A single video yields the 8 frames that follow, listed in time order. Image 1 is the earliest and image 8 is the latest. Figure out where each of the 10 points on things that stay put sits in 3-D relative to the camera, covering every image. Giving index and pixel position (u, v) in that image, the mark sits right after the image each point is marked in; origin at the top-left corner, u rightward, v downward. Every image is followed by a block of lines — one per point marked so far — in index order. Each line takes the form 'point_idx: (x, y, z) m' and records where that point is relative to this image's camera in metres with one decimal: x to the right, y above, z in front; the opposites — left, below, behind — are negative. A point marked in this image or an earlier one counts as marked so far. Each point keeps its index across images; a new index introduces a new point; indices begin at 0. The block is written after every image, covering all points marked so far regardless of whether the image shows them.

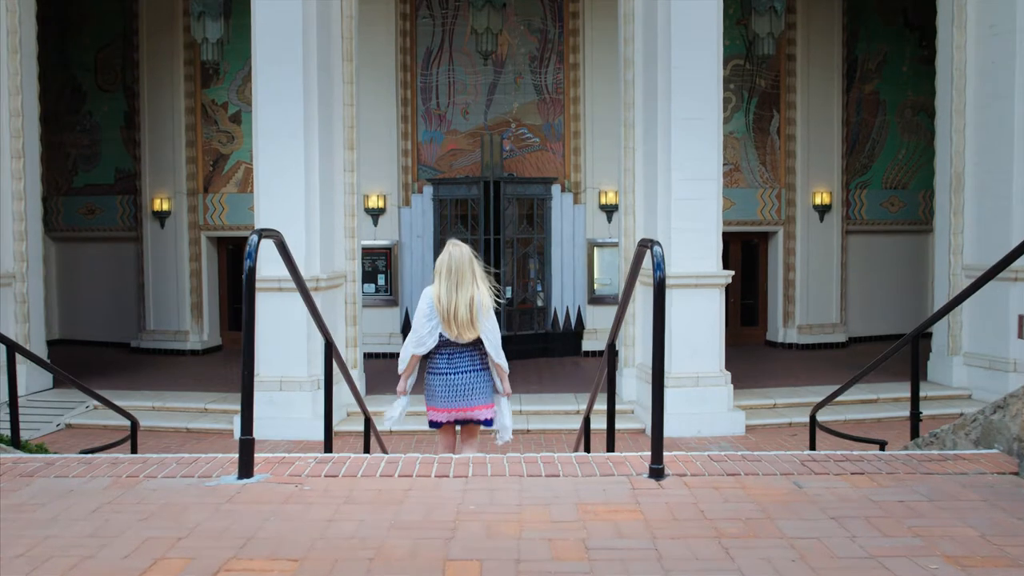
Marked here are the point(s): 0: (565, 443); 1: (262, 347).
0: (+0.5, -1.5, +9.9) m
1: (-2.4, -0.6, +10.2) m
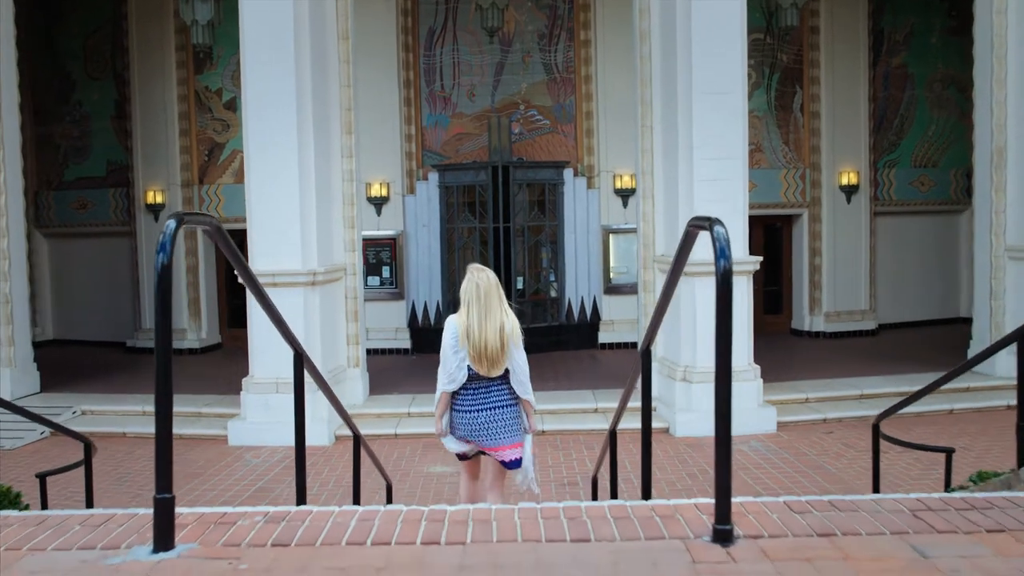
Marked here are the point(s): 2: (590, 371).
0: (+0.6, -1.4, +9.2) m
1: (-2.3, -0.5, +9.5) m
2: (+0.9, -1.0, +12.1) m
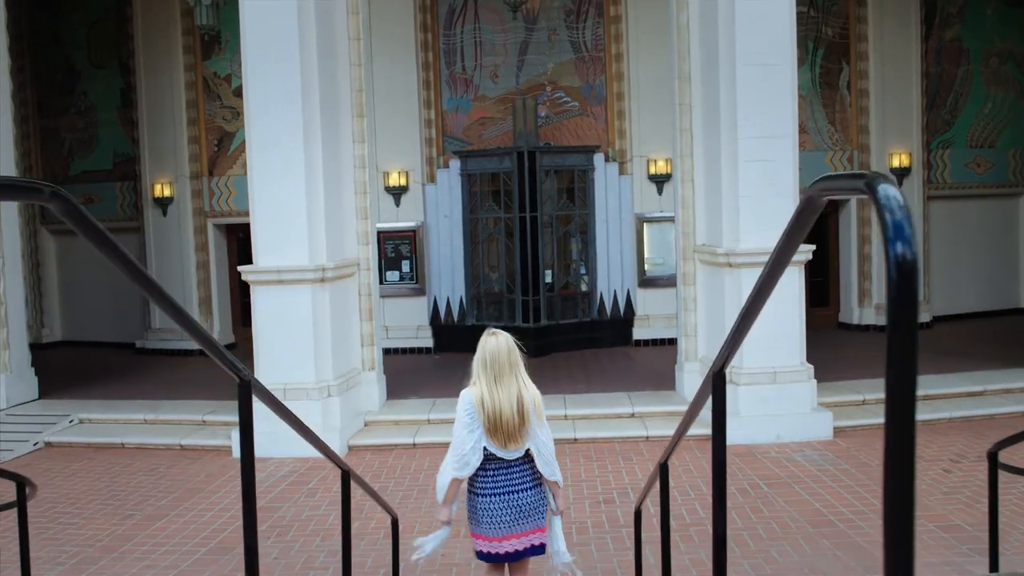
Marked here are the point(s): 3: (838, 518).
0: (+0.8, -1.3, +8.3) m
1: (-2.1, -0.5, +8.7) m
2: (+1.2, -0.9, +11.3) m
3: (+2.0, -1.4, +6.6) m
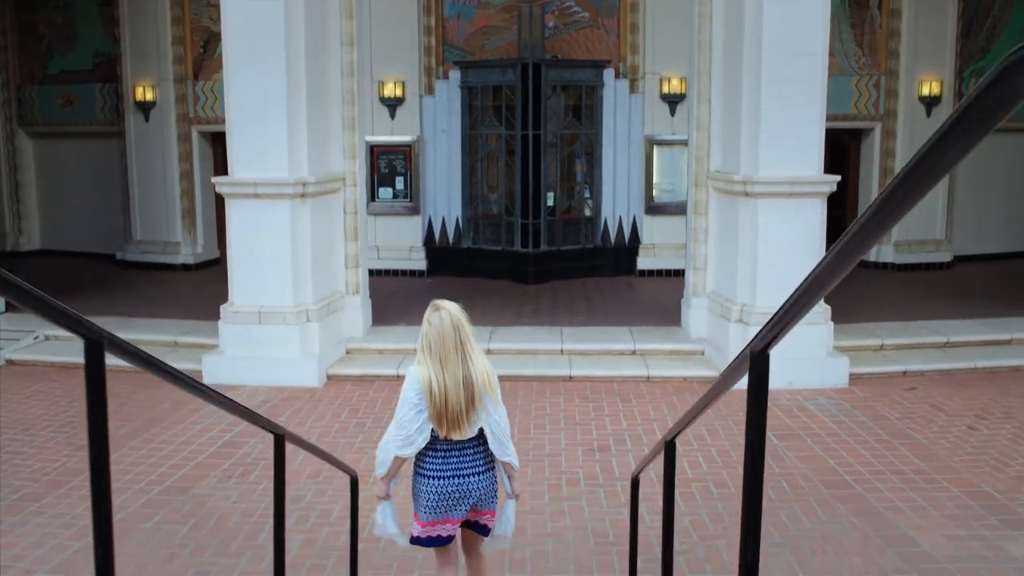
0: (+0.8, -0.8, +7.7) m
1: (-2.1, +0.1, +8.1) m
2: (+1.2, -0.2, +10.6) m
3: (+1.9, -1.1, +6.0) m
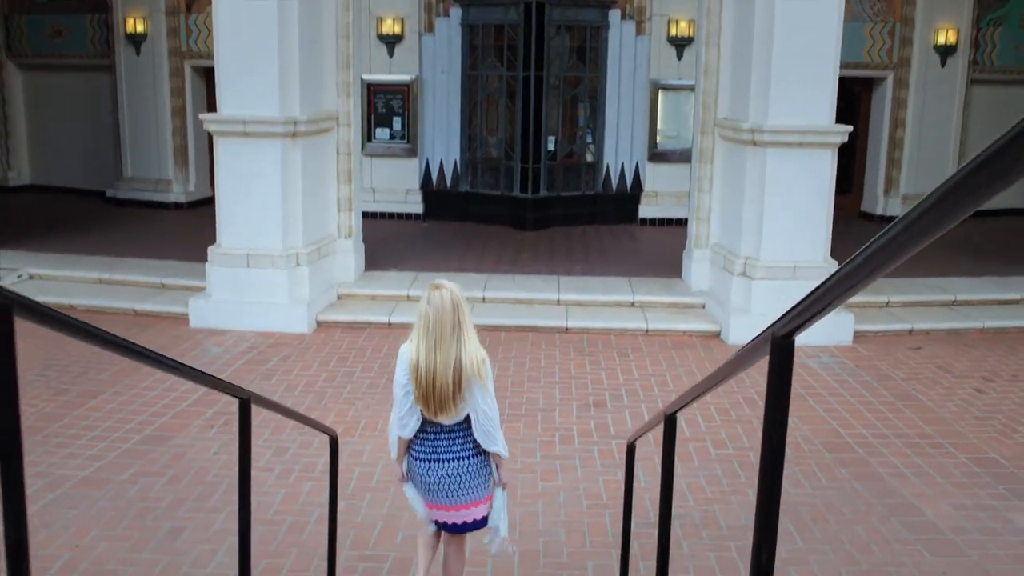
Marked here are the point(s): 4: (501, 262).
0: (+0.7, -0.4, +7.5) m
1: (-2.1, +0.6, +7.8) m
2: (+1.1, +0.3, +10.4) m
3: (+1.9, -0.8, +5.8) m
4: (-0.1, +0.2, +9.8) m
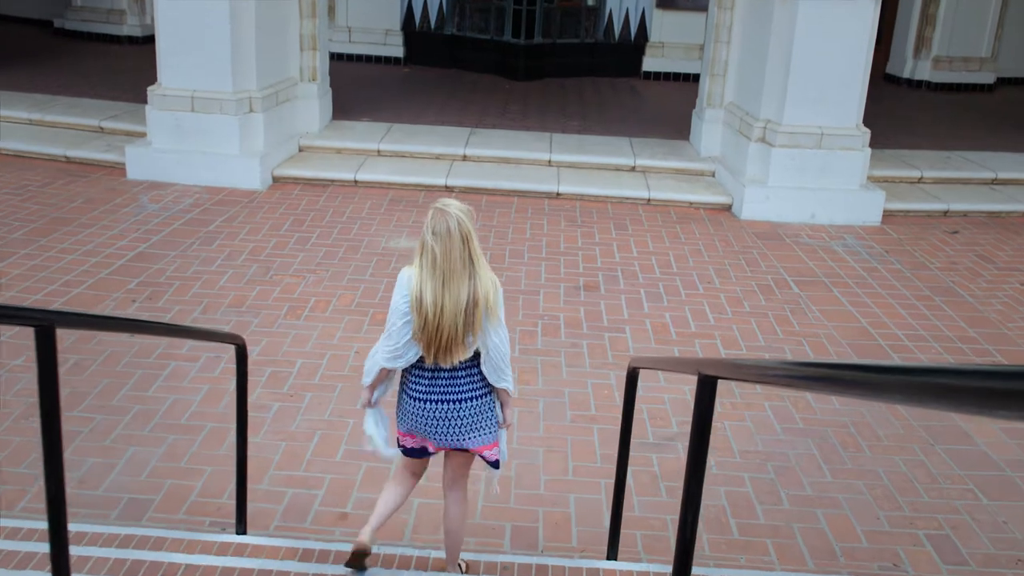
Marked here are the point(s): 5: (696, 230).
0: (+0.6, +0.4, +6.6) m
1: (-2.2, +1.5, +6.7) m
2: (+1.0, +1.6, +9.3) m
3: (+1.8, -0.3, +5.0) m
4: (-0.2, +1.4, +8.7) m
5: (+1.1, +0.4, +6.5) m
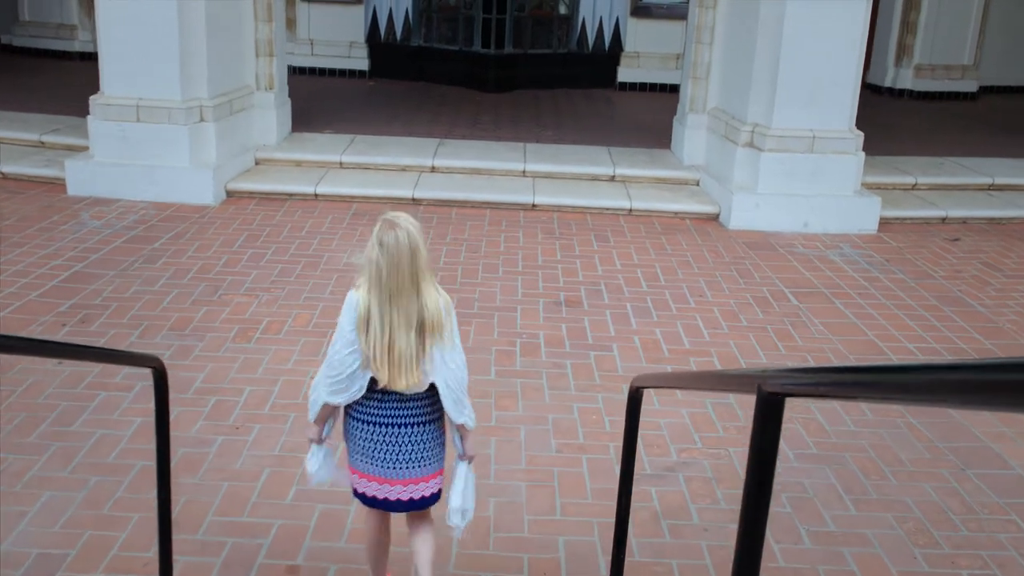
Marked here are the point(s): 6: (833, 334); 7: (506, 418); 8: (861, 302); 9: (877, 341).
0: (+0.5, +0.3, +6.1) m
1: (-2.4, +1.4, +6.2) m
2: (+0.8, +1.4, +8.9) m
3: (+1.7, -0.3, +4.5) m
4: (-0.4, +1.3, +8.3) m
5: (+1.0, +0.3, +6.1) m
6: (+1.4, -0.2, +4.8) m
7: (0.0, -0.5, +3.8) m
8: (+1.7, -0.1, +5.2) m
9: (+1.6, -0.2, +4.7) m
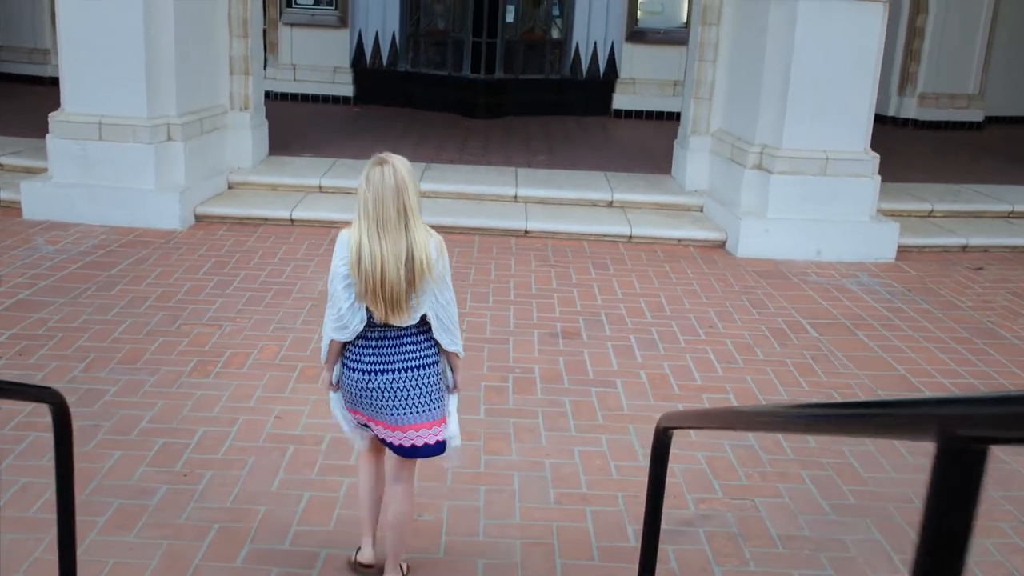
0: (+0.4, +0.1, +5.7) m
1: (-2.4, +1.2, +5.8) m
2: (+0.7, +1.1, +8.5) m
3: (+1.6, -0.4, +4.1) m
4: (-0.5, +1.0, +7.9) m
5: (+0.9, +0.1, +5.6) m
6: (+1.4, -0.3, +4.3) m
7: (0.0, -0.5, +3.3) m
8: (+1.7, -0.2, +4.8) m
9: (+1.6, -0.4, +4.3) m
